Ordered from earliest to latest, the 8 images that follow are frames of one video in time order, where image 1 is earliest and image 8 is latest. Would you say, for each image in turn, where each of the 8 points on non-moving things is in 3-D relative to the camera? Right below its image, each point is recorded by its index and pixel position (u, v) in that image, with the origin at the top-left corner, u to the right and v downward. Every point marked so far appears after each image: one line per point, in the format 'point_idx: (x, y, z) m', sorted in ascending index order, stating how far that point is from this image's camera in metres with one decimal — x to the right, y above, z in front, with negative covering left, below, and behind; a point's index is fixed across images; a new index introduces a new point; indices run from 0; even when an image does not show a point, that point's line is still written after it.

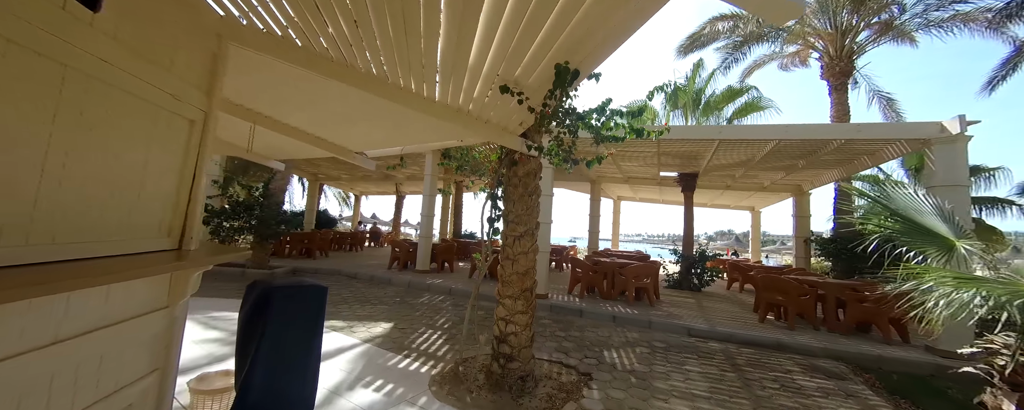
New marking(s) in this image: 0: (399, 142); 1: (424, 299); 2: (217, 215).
0: (-1.4, +0.8, +4.0) m
1: (-1.8, -1.9, +6.4) m
2: (-6.1, -0.2, +6.4) m
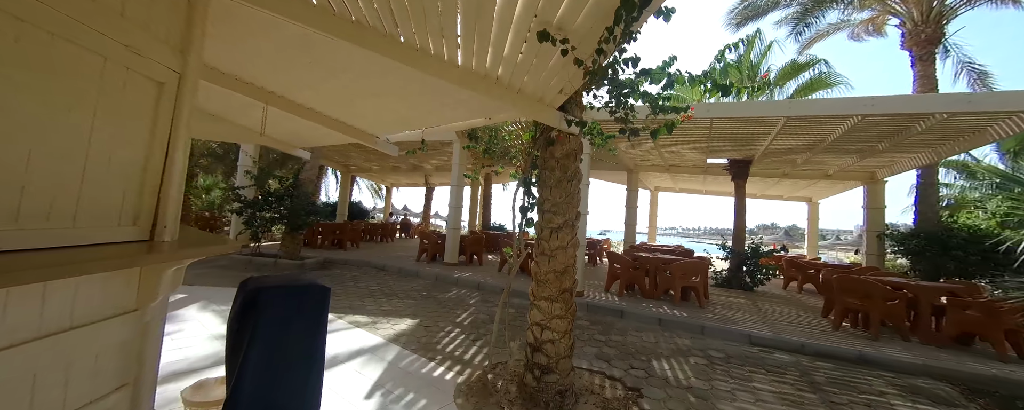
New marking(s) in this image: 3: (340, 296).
0: (-1.0, +1.0, +3.6) m
1: (-1.2, -1.7, +6.1) m
2: (-5.5, 0.0, +6.5) m
3: (-2.9, -1.5, +5.3) m
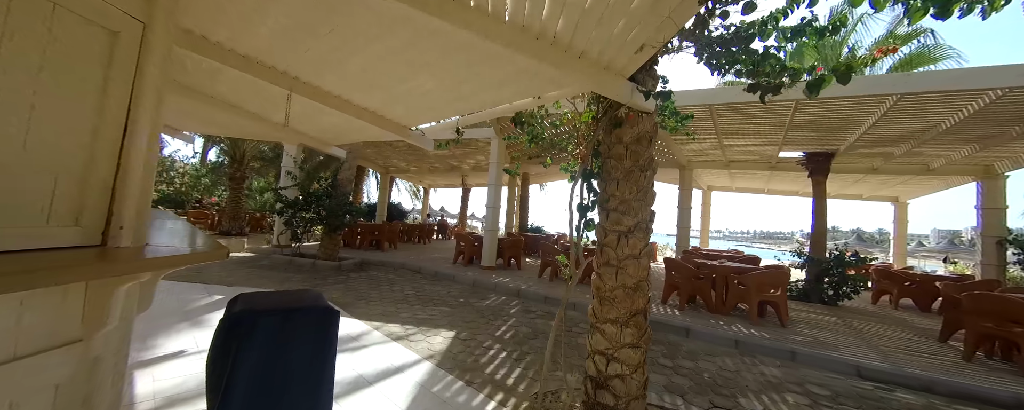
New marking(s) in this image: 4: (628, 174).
0: (-0.5, +1.0, +3.1) m
1: (-0.4, -1.7, +5.6) m
2: (-4.6, 0.0, +6.4) m
3: (-2.2, -1.5, +5.0) m
4: (+0.9, +0.2, +2.4) m
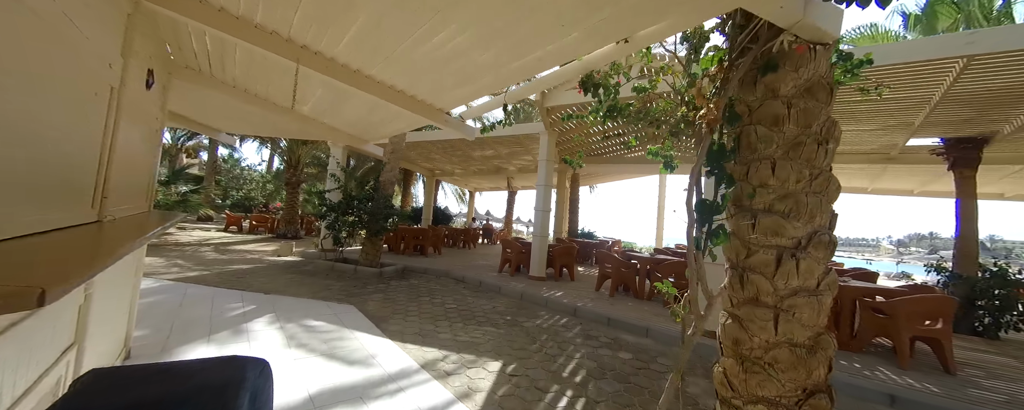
0: (0.0, +1.0, +2.3) m
1: (+0.5, -1.8, +4.7) m
2: (-3.6, -0.1, +6.2) m
3: (-1.4, -1.6, +4.4) m
4: (+1.3, +0.3, +1.4) m
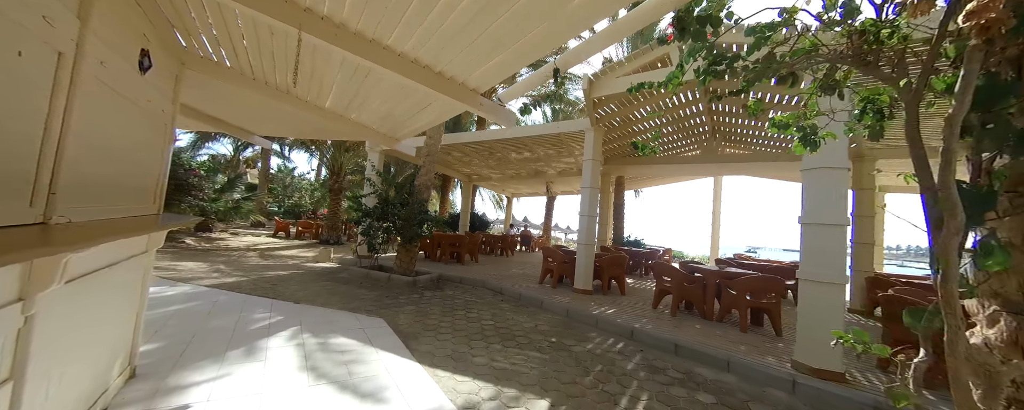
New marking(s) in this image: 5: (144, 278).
0: (+0.3, +1.0, +1.7) m
1: (+1.1, -1.8, +4.0) m
2: (-2.8, -0.2, +6.0) m
3: (-0.8, -1.6, +3.9) m
4: (+1.4, +0.3, +0.7) m
5: (-2.8, -0.5, +2.3) m
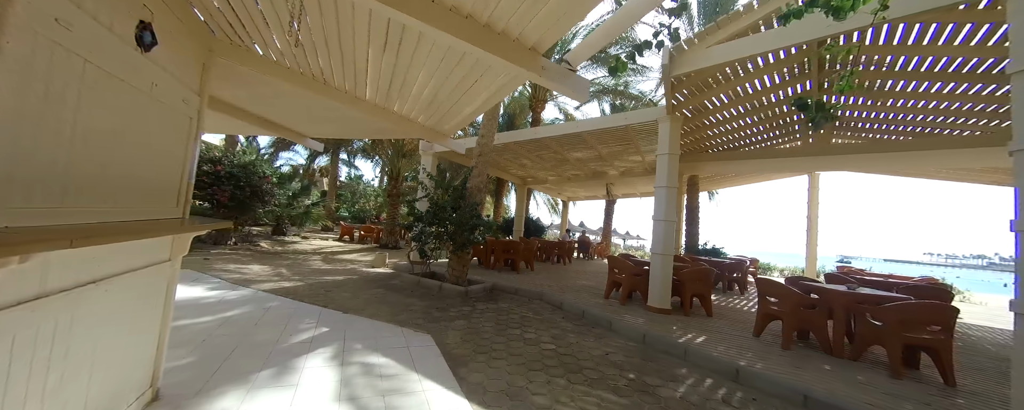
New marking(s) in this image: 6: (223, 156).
0: (+0.6, +1.0, +1.0) m
1: (+1.8, -1.8, +3.1) m
2: (-1.7, -0.3, +5.7) m
3: (-0.1, -1.6, +3.4) m
4: (+1.5, +0.3, -0.2) m
5: (-2.3, -0.6, +2.1) m
6: (-6.9, +1.2, +7.4) m
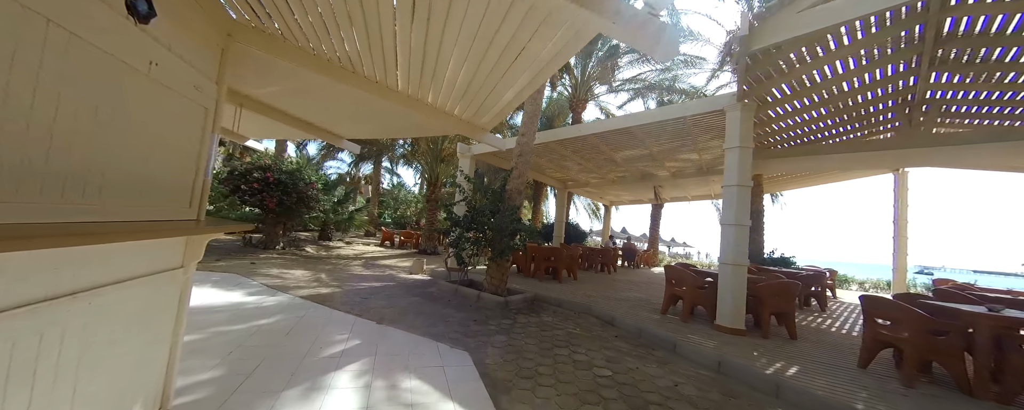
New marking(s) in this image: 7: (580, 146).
0: (+0.7, +1.1, +0.5) m
1: (+2.2, -1.8, +2.4) m
2: (-1.0, -0.3, +5.4) m
3: (+0.3, -1.6, +2.9) m
4: (+1.6, +0.4, -0.8) m
5: (-2.0, -0.6, +1.9) m
6: (-5.9, +1.0, +7.7) m
7: (+1.5, +1.3, +6.7) m
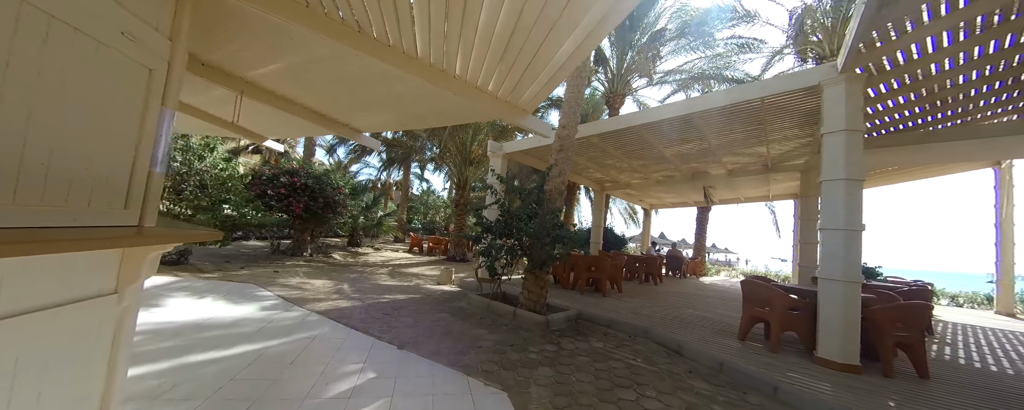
0: (+0.9, +1.1, -0.2) m
1: (+2.5, -1.8, +1.5) m
2: (-0.4, -0.4, +4.8) m
3: (+0.7, -1.6, +2.1) m
4: (+1.6, +0.5, -1.7) m
5: (-1.7, -0.6, +1.4) m
6: (-5.1, +0.9, +7.5) m
7: (+2.2, +1.2, +5.9) m
